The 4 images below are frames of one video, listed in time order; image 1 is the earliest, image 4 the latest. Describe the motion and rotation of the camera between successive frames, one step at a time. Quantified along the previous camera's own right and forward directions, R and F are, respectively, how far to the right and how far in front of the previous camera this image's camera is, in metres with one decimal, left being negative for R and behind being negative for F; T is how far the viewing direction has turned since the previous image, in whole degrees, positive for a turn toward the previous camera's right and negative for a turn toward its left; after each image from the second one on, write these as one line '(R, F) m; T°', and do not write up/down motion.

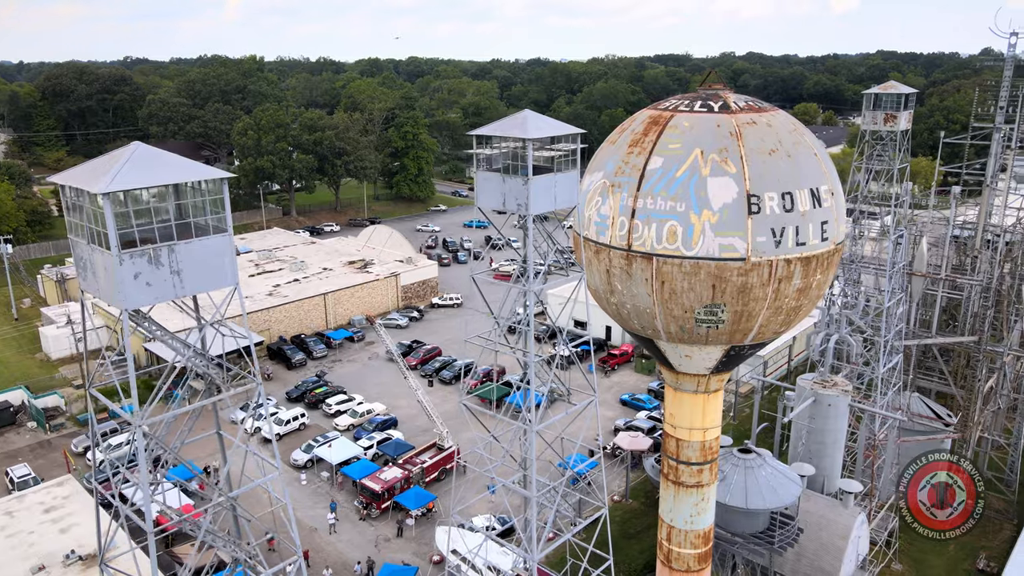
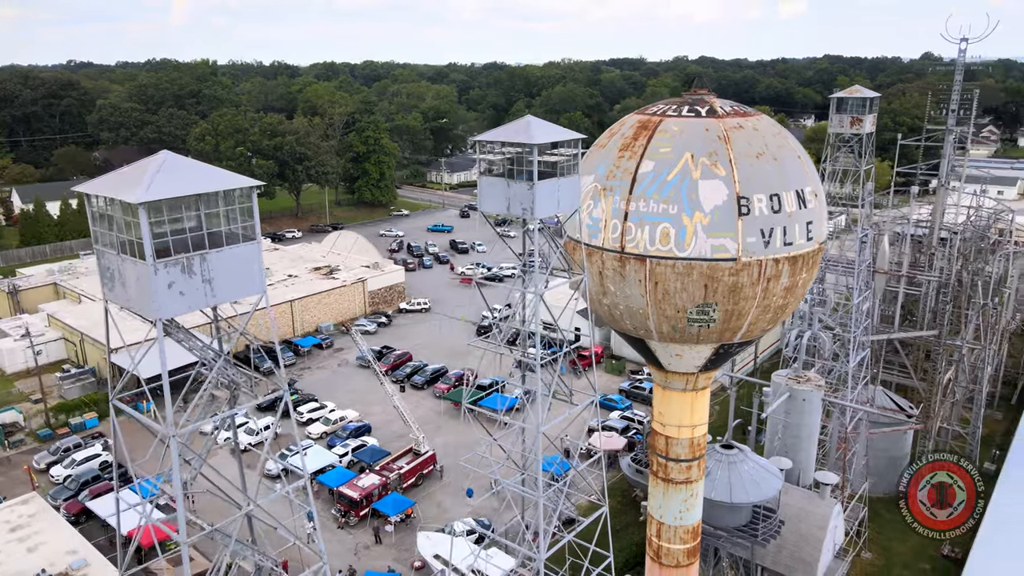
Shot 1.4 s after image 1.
(-0.5, -0.1) m; +3°
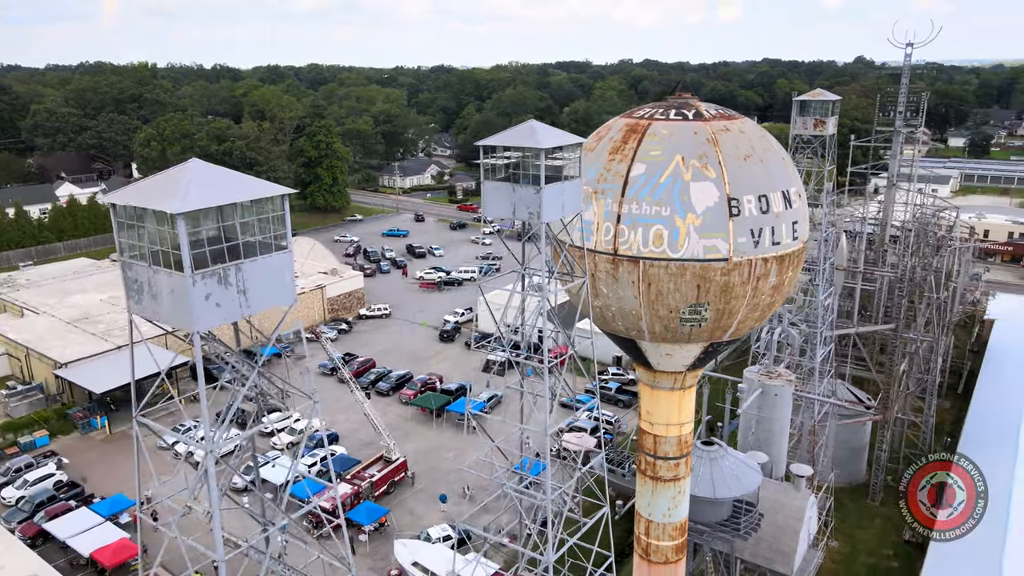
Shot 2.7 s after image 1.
(-0.6, 0.0) m; +4°
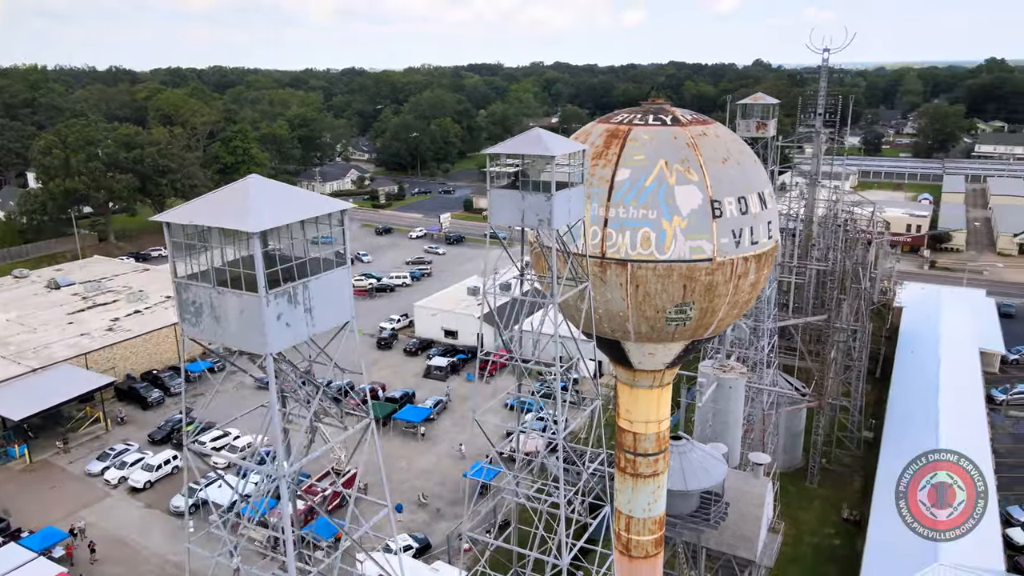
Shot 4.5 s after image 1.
(-1.0, 0.0) m; +6°
